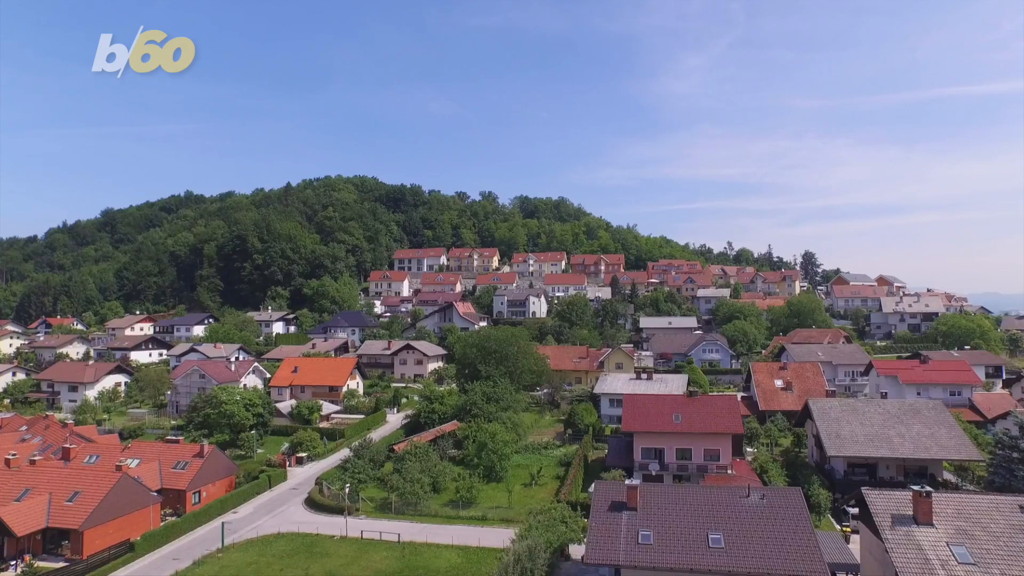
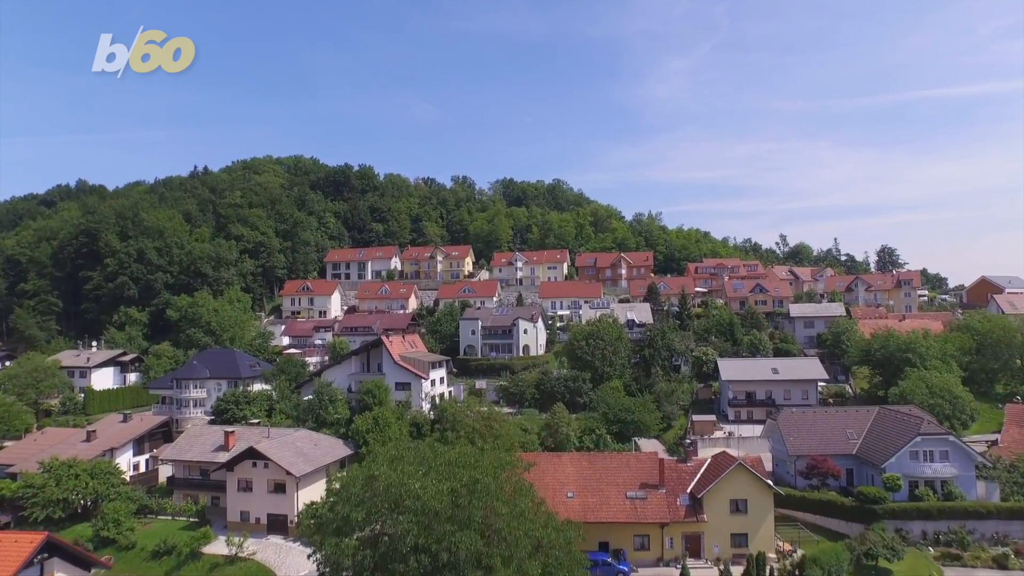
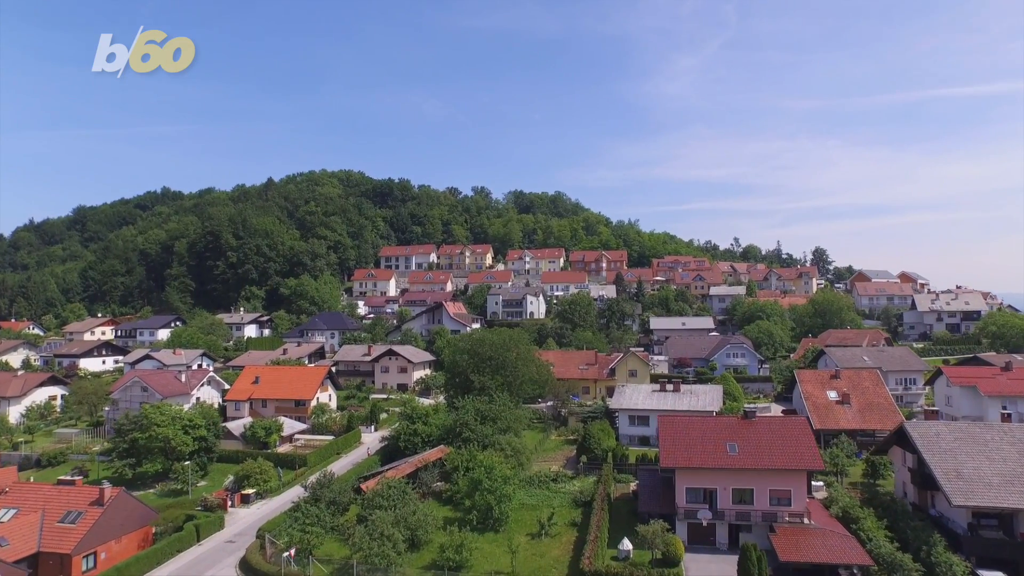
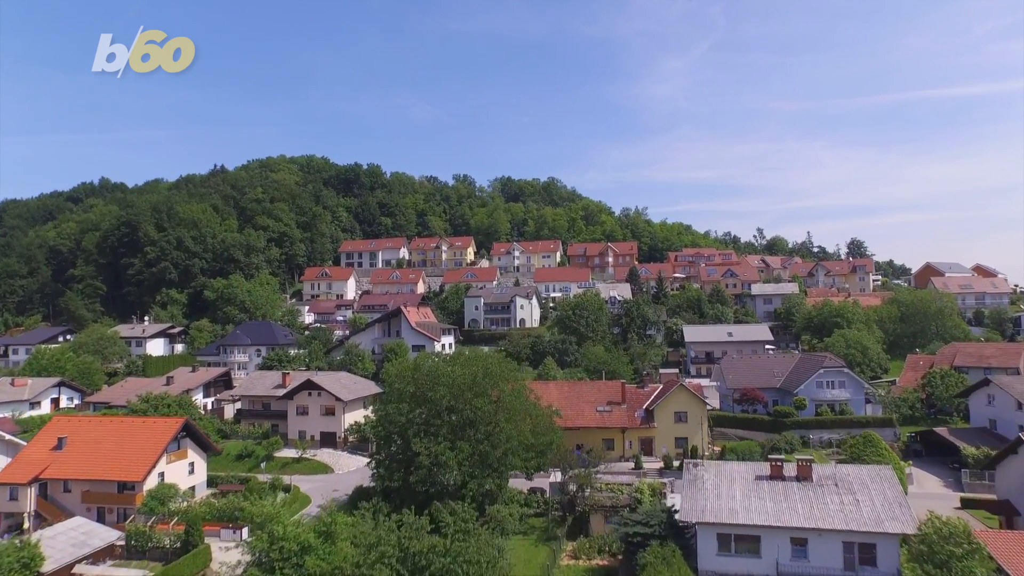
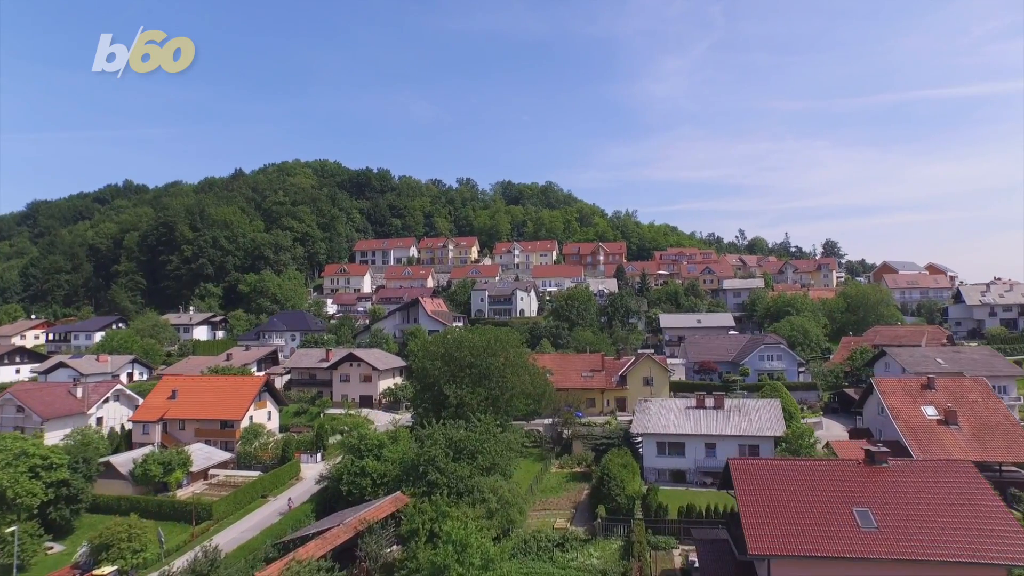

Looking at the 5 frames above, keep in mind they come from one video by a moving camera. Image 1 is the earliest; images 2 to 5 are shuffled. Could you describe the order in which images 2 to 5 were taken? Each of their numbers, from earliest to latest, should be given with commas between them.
3, 5, 4, 2
